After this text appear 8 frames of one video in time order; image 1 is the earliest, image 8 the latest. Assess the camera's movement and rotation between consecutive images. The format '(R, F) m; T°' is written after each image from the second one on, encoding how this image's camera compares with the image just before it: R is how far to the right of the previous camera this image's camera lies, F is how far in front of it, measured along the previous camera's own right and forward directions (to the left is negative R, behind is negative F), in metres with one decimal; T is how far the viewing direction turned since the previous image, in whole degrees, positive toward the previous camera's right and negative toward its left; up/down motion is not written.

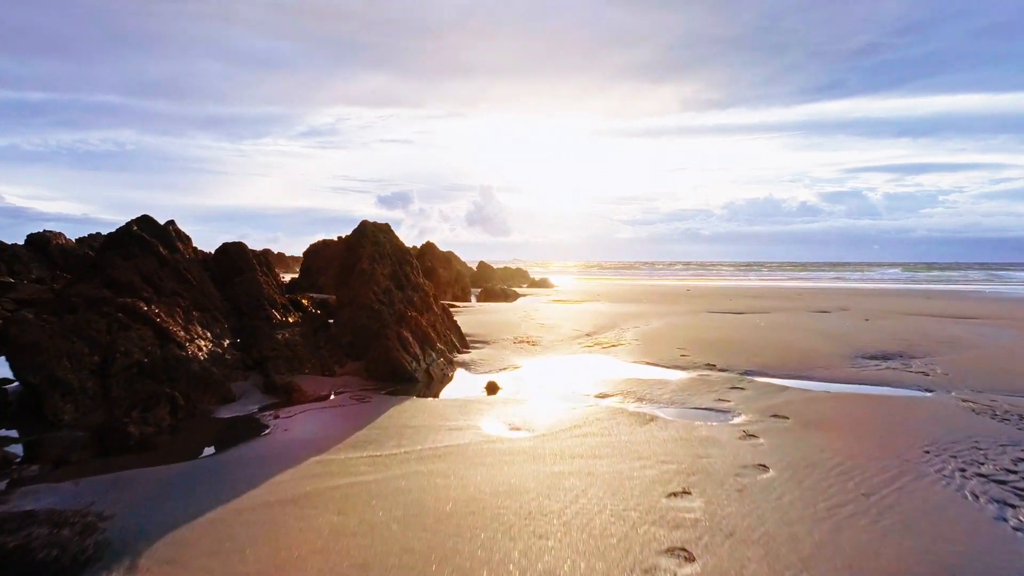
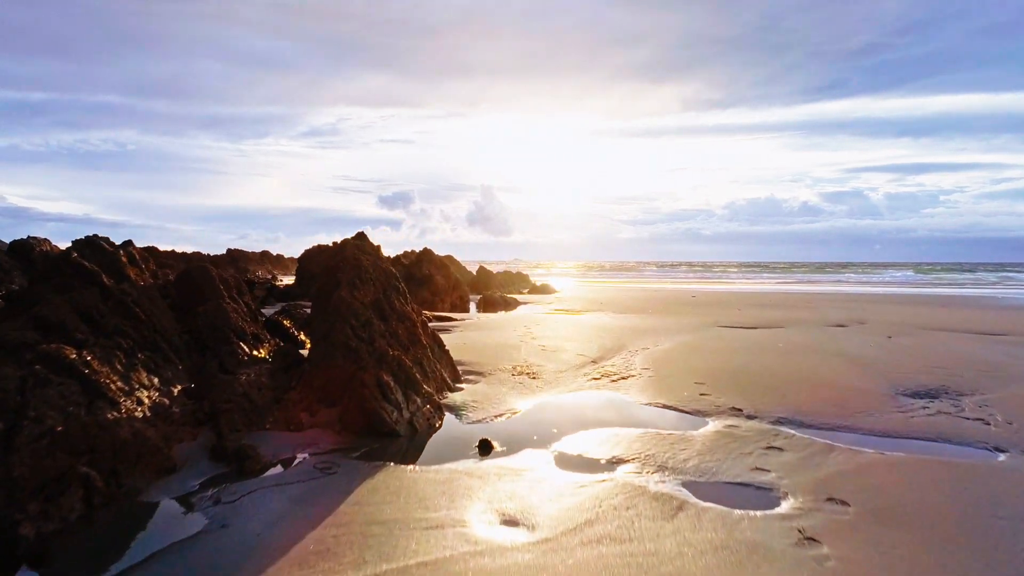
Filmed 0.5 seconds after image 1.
(0.0, +0.5) m; 0°
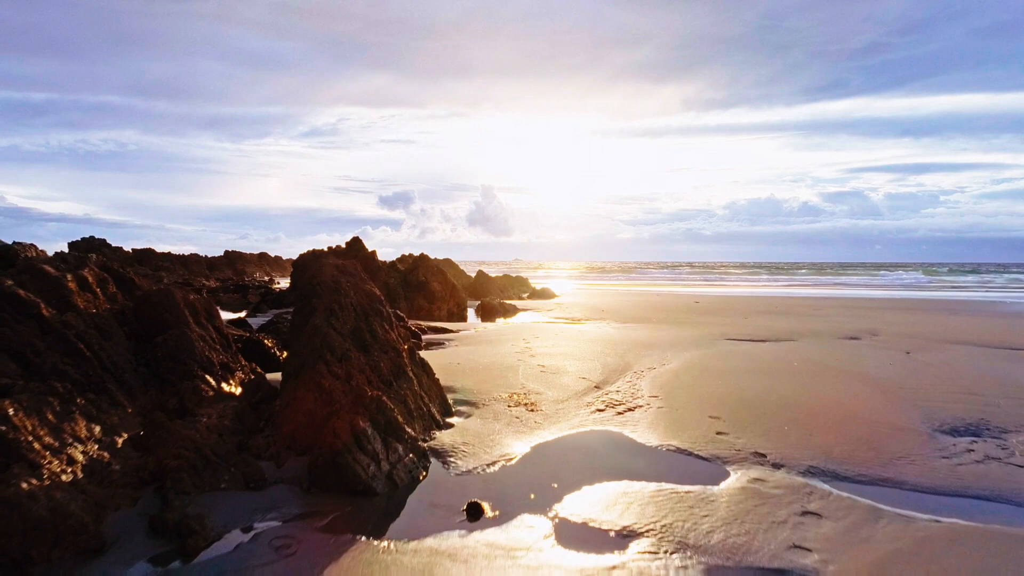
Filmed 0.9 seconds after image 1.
(0.0, +0.4) m; 0°
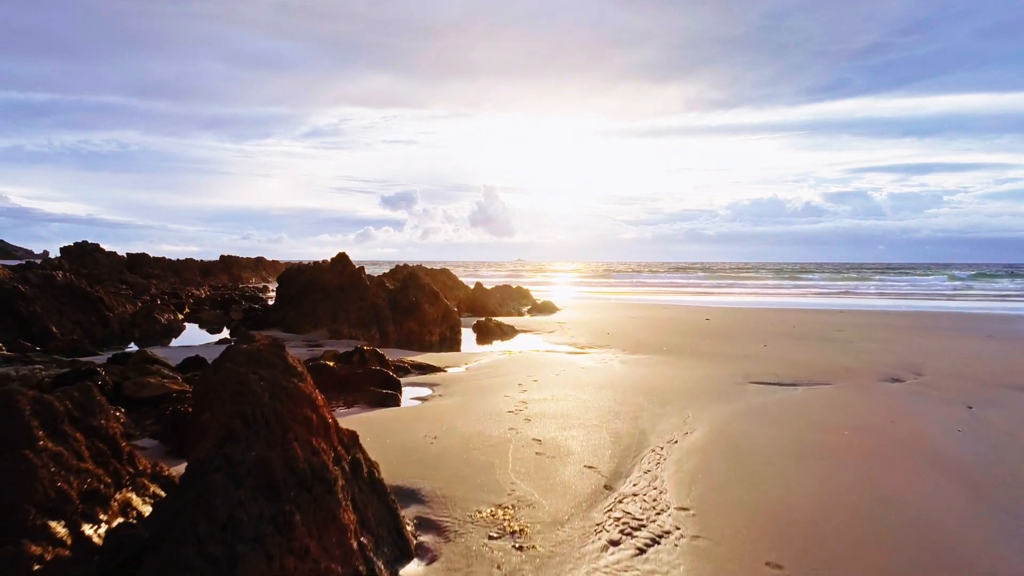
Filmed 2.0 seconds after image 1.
(+0.1, +1.1) m; 0°
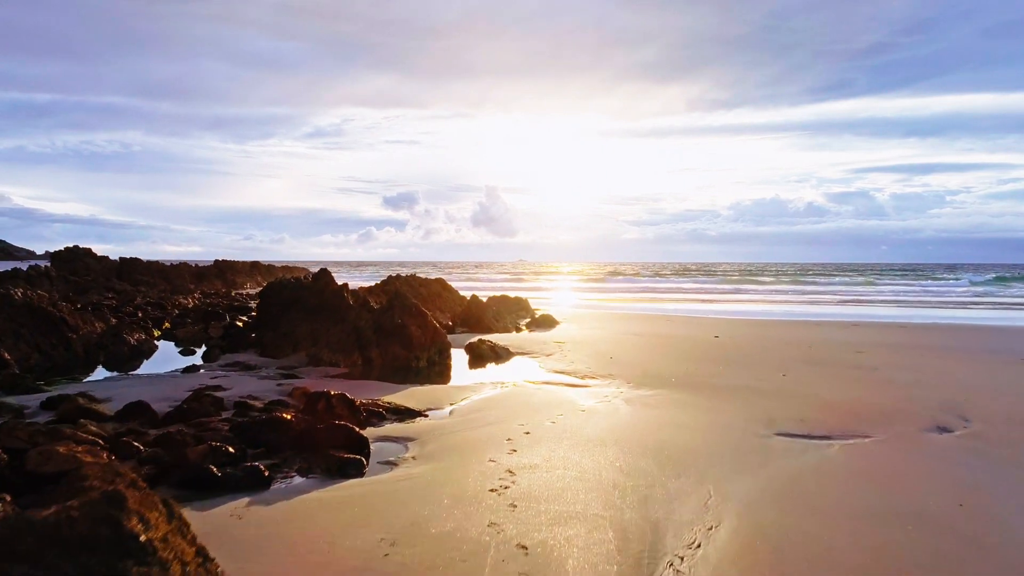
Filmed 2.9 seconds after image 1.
(+0.1, +1.1) m; 0°
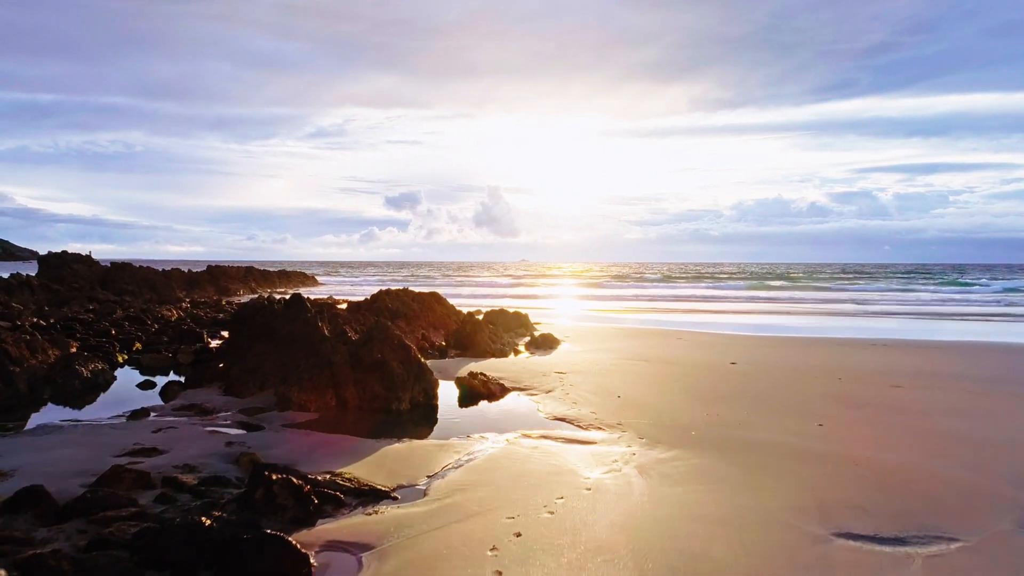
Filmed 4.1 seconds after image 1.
(+0.1, +1.5) m; 0°
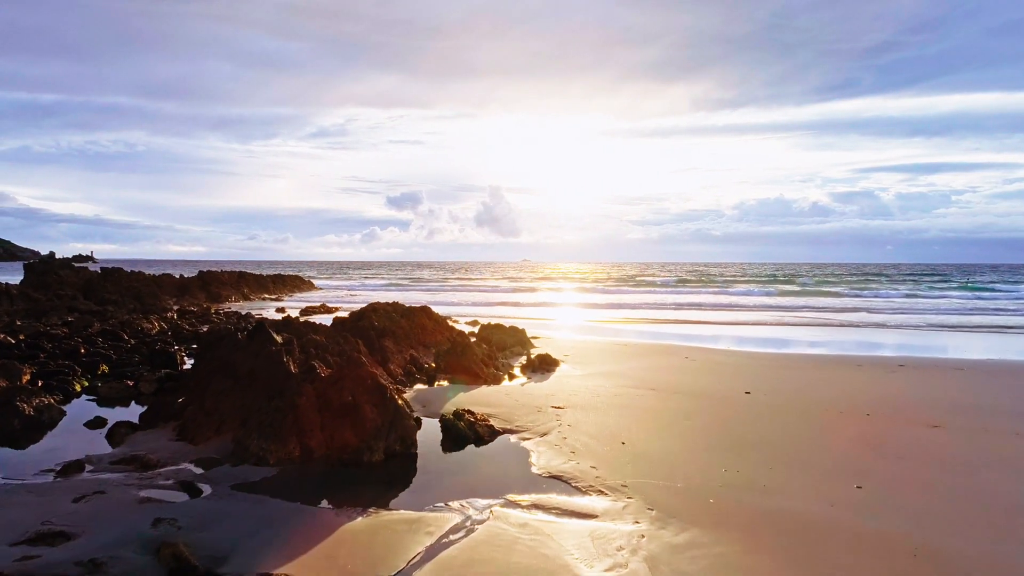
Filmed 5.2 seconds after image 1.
(+0.1, +1.3) m; 0°
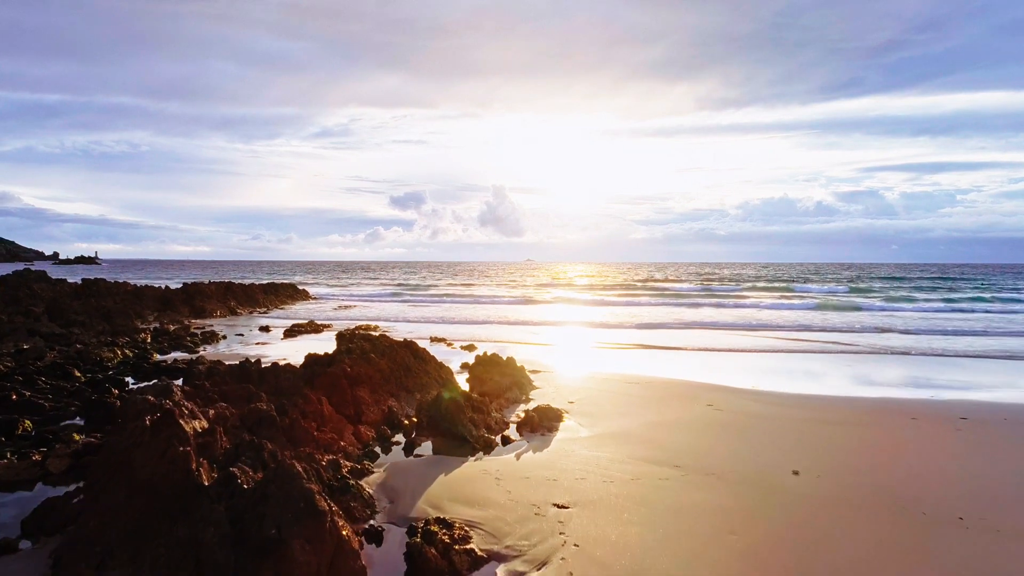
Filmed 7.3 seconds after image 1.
(+0.1, +2.7) m; 0°
